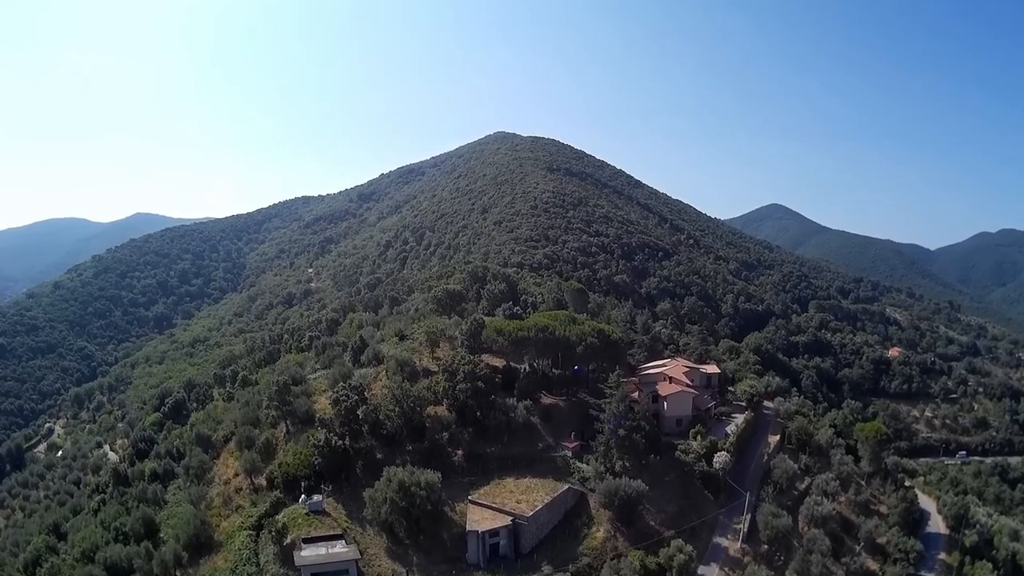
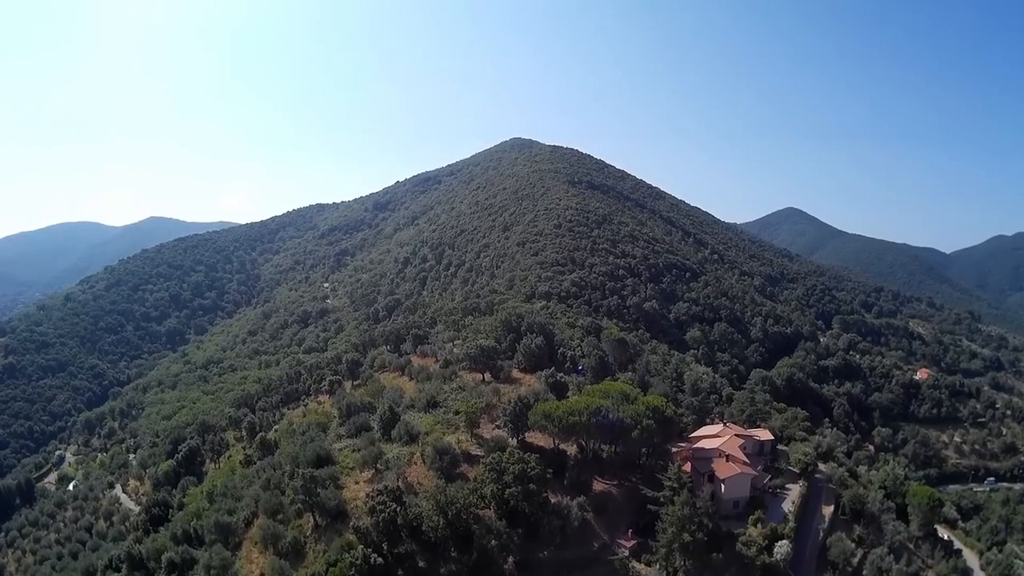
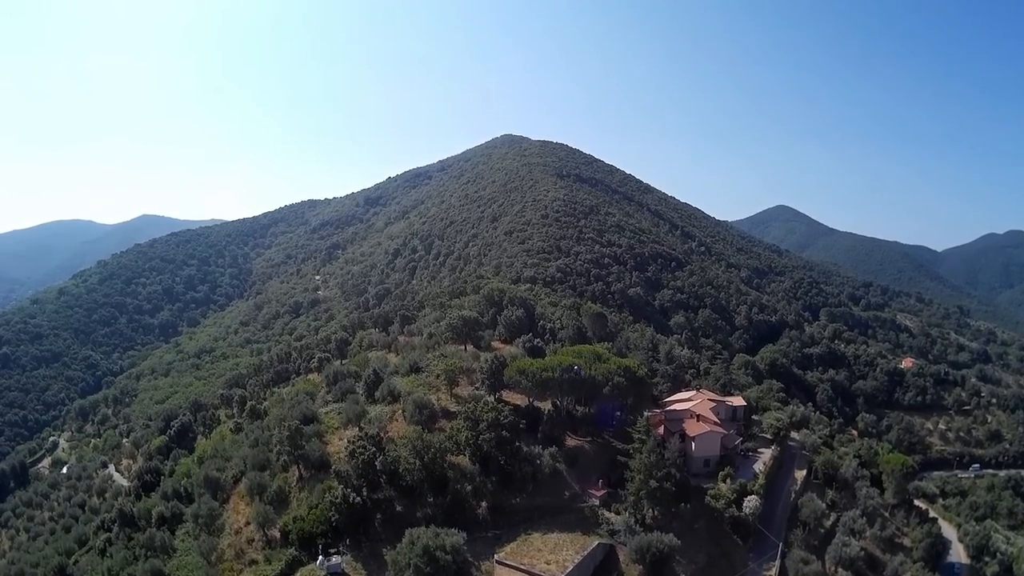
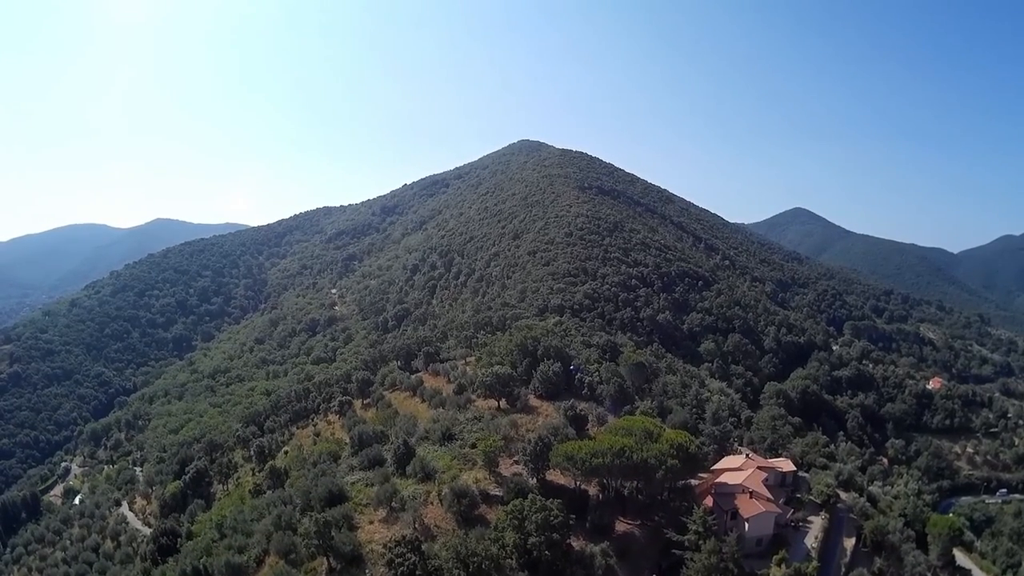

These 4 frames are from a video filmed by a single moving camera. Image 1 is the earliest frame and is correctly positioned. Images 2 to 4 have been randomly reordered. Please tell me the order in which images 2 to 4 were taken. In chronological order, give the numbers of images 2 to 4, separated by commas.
3, 2, 4
